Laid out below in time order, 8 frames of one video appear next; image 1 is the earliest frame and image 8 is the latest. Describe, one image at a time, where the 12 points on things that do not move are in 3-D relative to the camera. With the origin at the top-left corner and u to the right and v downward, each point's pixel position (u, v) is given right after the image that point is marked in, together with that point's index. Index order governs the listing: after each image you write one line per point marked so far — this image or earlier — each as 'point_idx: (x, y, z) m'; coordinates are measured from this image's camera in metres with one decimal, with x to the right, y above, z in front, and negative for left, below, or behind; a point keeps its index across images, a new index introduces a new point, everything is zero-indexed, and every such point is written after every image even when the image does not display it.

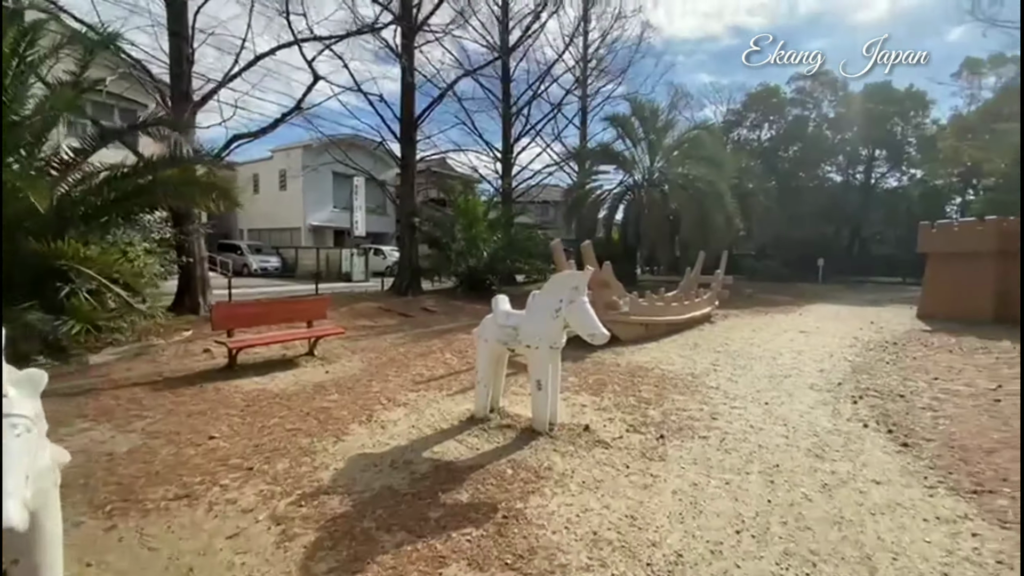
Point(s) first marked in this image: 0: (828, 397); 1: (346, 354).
0: (+3.7, -1.3, +5.5) m
1: (-2.6, -1.0, +7.4) m
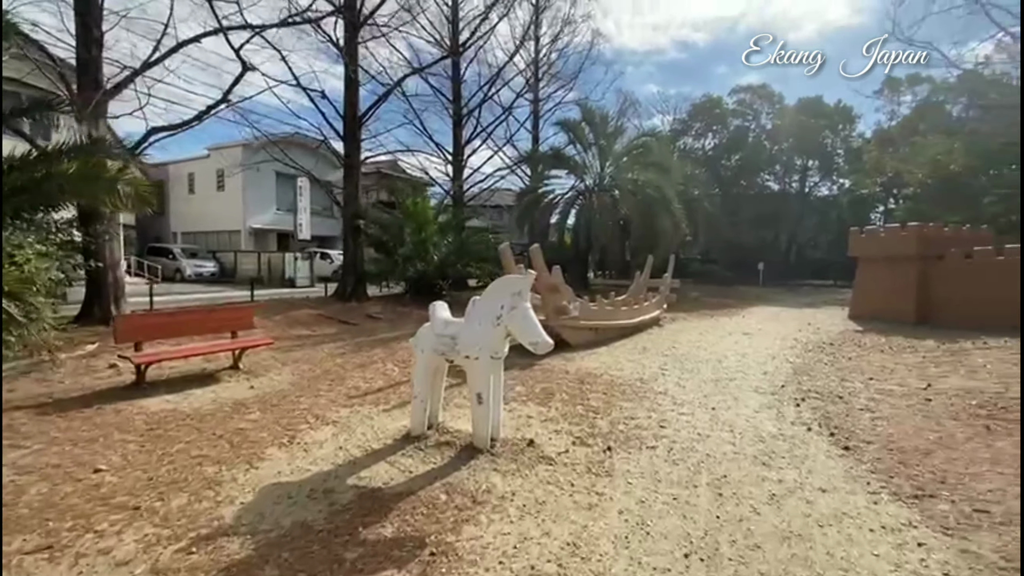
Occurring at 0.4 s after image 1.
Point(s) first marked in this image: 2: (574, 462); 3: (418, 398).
0: (+3.0, -1.3, +5.6) m
1: (-3.4, -1.1, +6.8) m
2: (+0.5, -1.4, +3.8) m
3: (-0.8, -1.0, +4.1) m
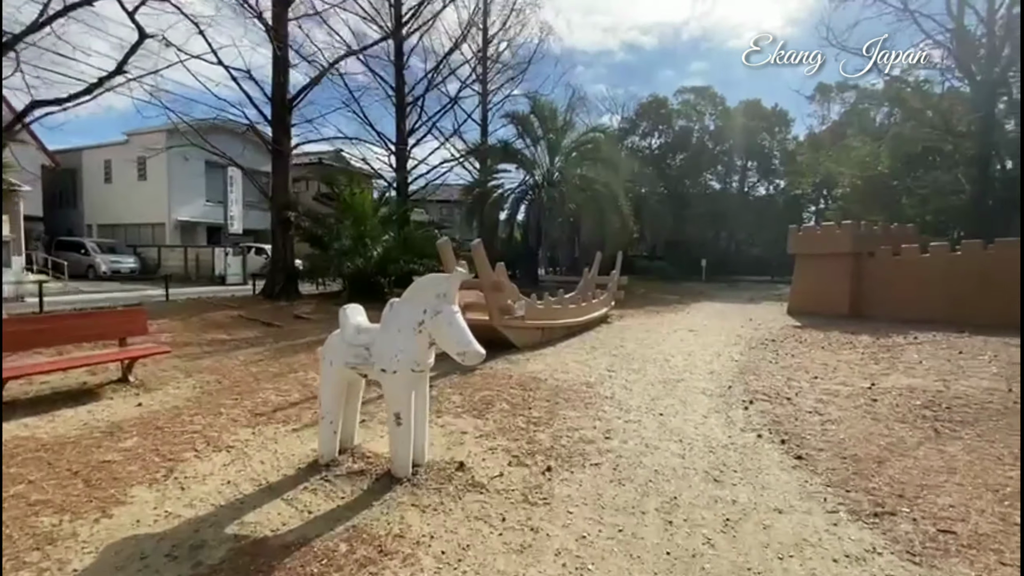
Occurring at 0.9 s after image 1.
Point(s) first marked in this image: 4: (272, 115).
0: (+2.3, -1.3, +5.3) m
1: (-4.2, -1.1, +5.9) m
2: (0.0, -1.4, +3.3) m
3: (-1.4, -1.0, +3.5) m
4: (-6.0, +4.3, +12.0) m
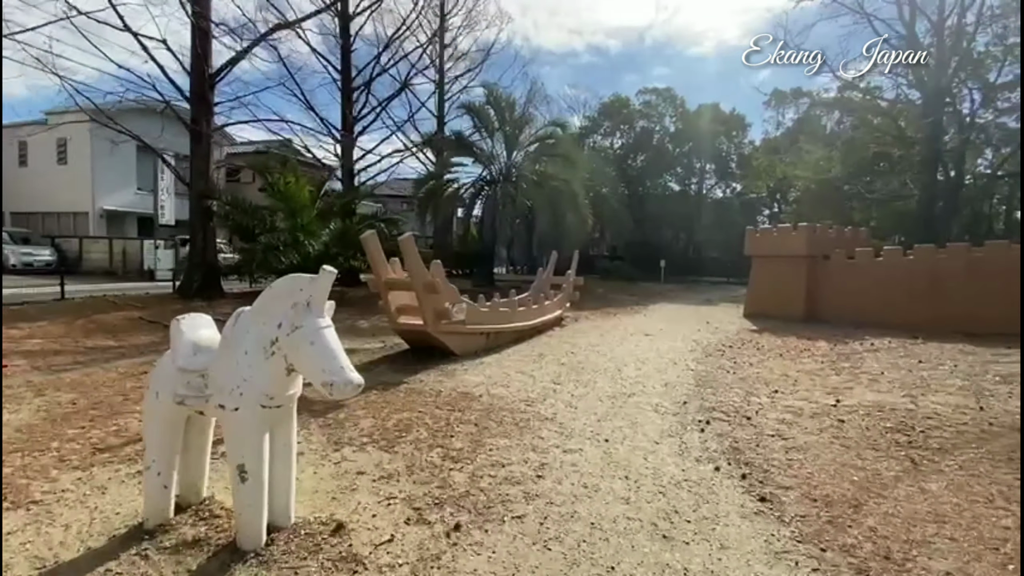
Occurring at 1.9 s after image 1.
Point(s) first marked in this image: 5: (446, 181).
0: (+1.6, -1.3, +4.7) m
1: (-4.9, -1.1, +4.8) m
2: (-0.6, -1.4, +2.5) m
3: (-2.0, -1.0, +2.6) m
4: (-7.2, +4.4, +10.7) m
5: (-2.2, +3.7, +16.8) m
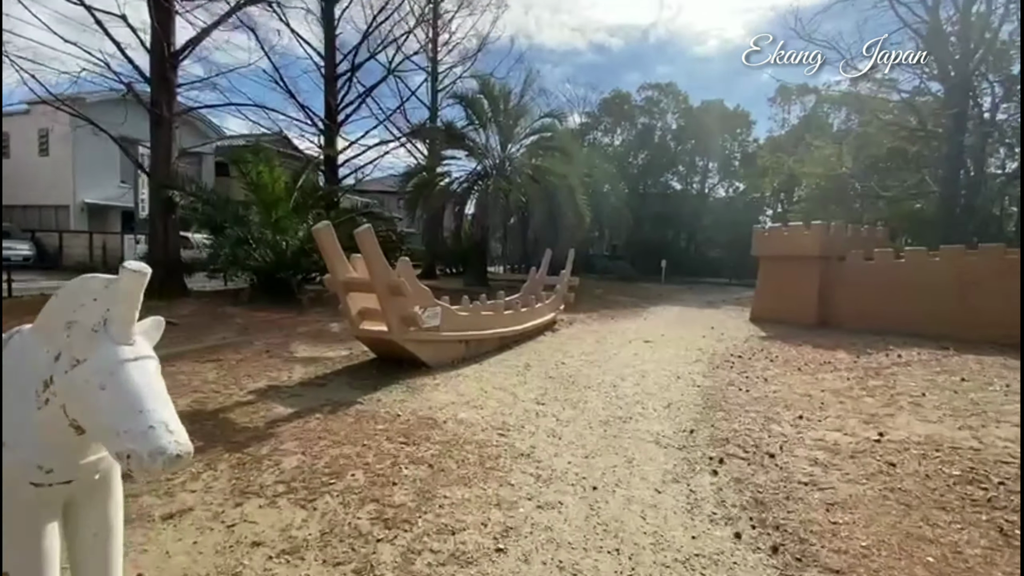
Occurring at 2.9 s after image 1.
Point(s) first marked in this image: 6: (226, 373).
0: (+1.3, -1.4, +3.8) m
1: (-5.2, -1.1, +3.9) m
2: (-0.9, -1.4, +1.6) m
3: (-2.2, -1.0, +1.7) m
4: (-7.4, +4.4, +9.8) m
5: (-2.4, +3.7, +15.9) m
6: (-3.4, -1.0, +5.7) m
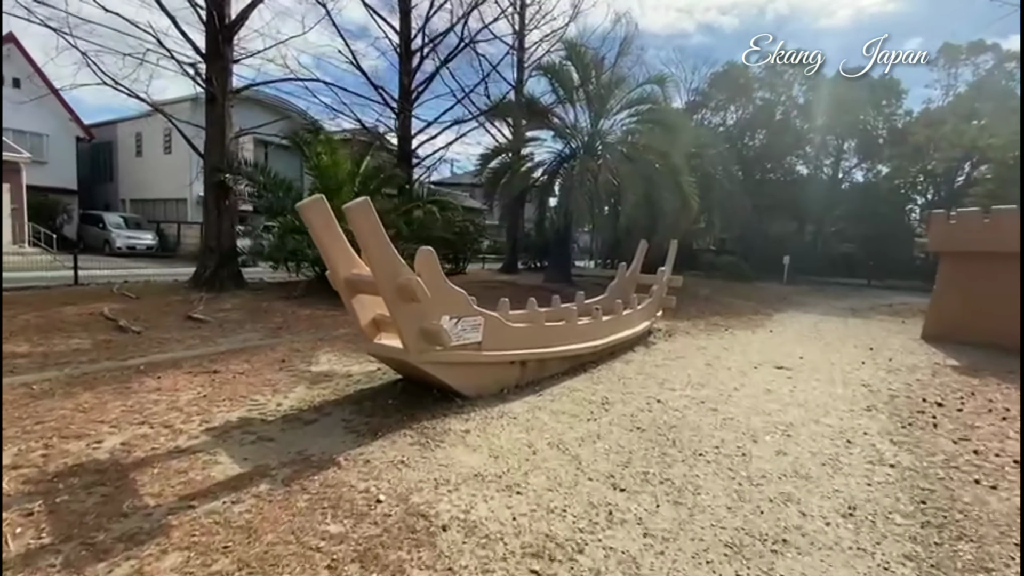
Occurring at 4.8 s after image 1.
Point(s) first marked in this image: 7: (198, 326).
0: (+1.4, -1.5, +1.6) m
1: (-4.9, -1.0, +3.0) m
2: (-1.1, -1.5, -0.1) m
3: (-2.4, -1.0, +0.3) m
4: (-5.8, +4.6, +9.1) m
5: (+0.2, +3.9, +14.2) m
6: (-2.8, -1.0, +4.4) m
7: (-4.4, -0.5, +6.7) m
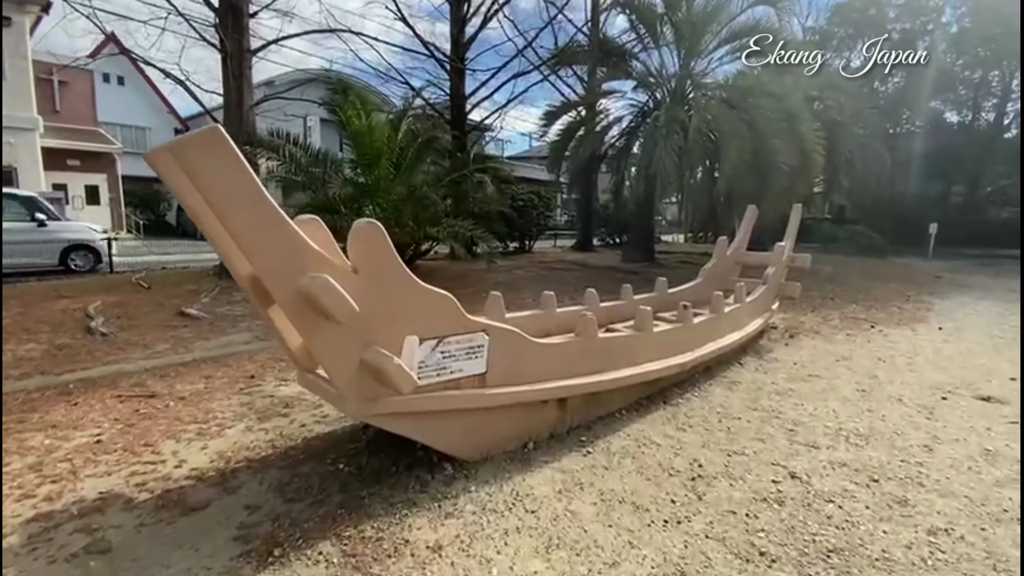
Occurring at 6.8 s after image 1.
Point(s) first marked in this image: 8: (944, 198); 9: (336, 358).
0: (+1.0, -1.6, -0.3) m
1: (-5.0, -1.1, +2.1) m
2: (-1.8, -1.7, -1.6) m
3: (-3.0, -1.2, -1.0) m
4: (-4.8, +4.8, +8.0) m
5: (+2.0, +4.3, +12.0) m
6: (-2.7, -1.0, +3.1) m
7: (-3.8, -0.4, +5.6) m
8: (+14.7, +3.1, +15.8) m
9: (-0.8, -0.3, +2.3) m
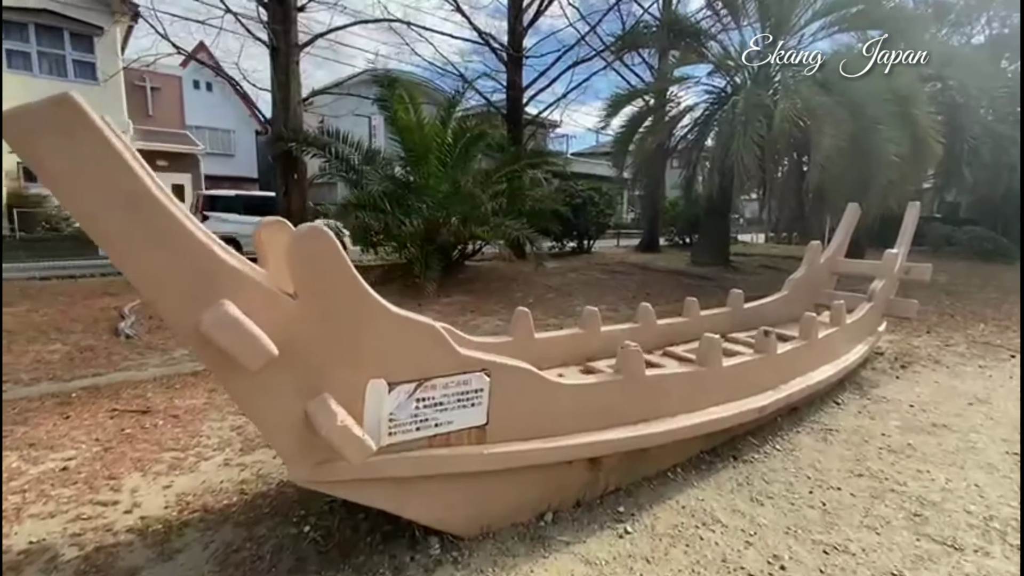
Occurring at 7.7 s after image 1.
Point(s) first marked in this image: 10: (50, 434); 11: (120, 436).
0: (+0.6, -1.7, -1.1) m
1: (-5.0, -1.1, +2.1) m
2: (-2.4, -1.8, -2.0) m
3: (-3.5, -1.3, -1.2) m
4: (-3.9, +4.8, +7.9) m
5: (+3.3, +4.2, +10.9) m
6: (-2.6, -1.0, +2.8) m
7: (-3.4, -0.4, +5.4) m
8: (+16.5, +2.7, +12.9) m
9: (-0.8, -0.4, +1.7) m
10: (-3.0, -1.0, +3.2) m
11: (-2.6, -1.0, +3.2) m
